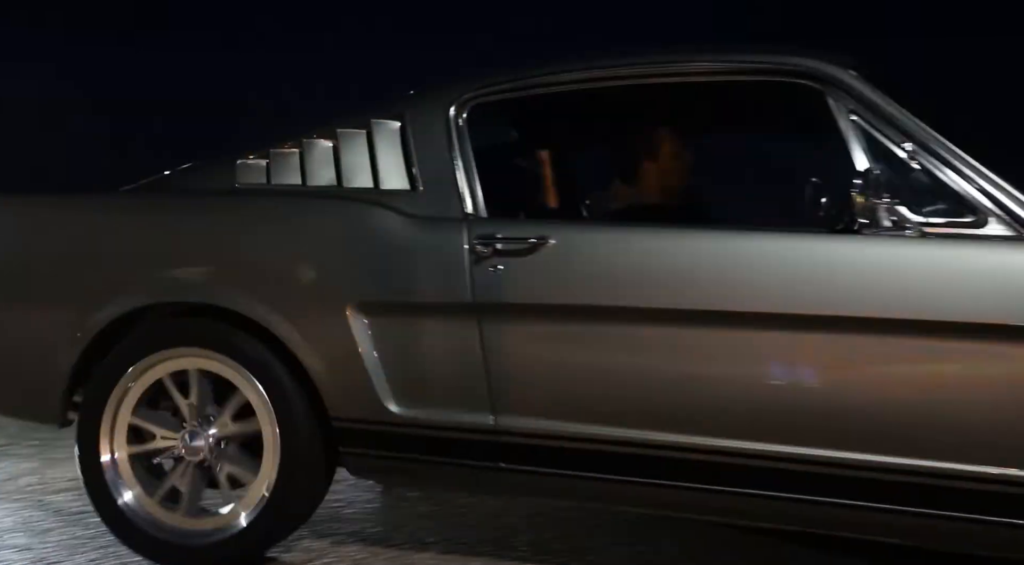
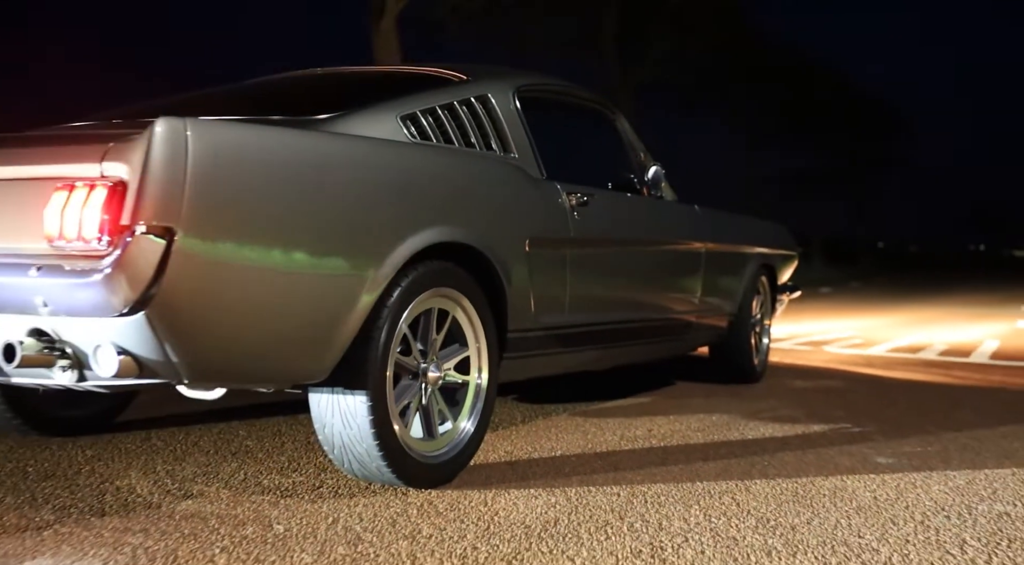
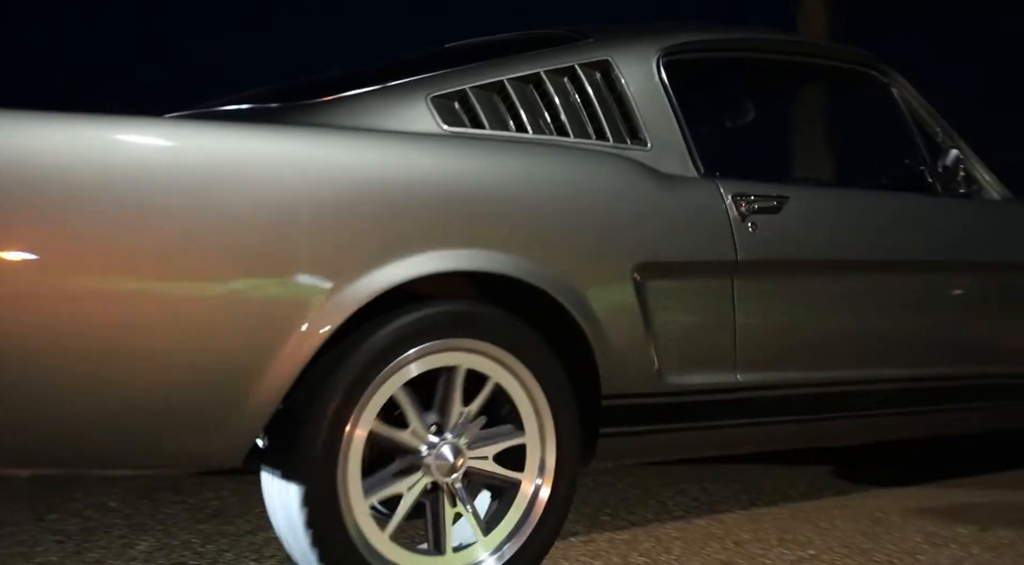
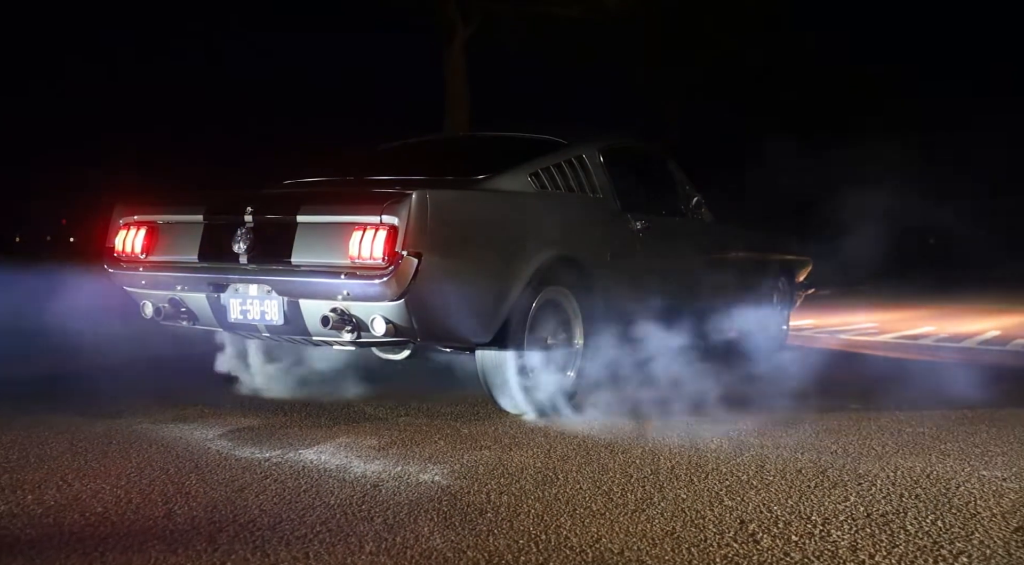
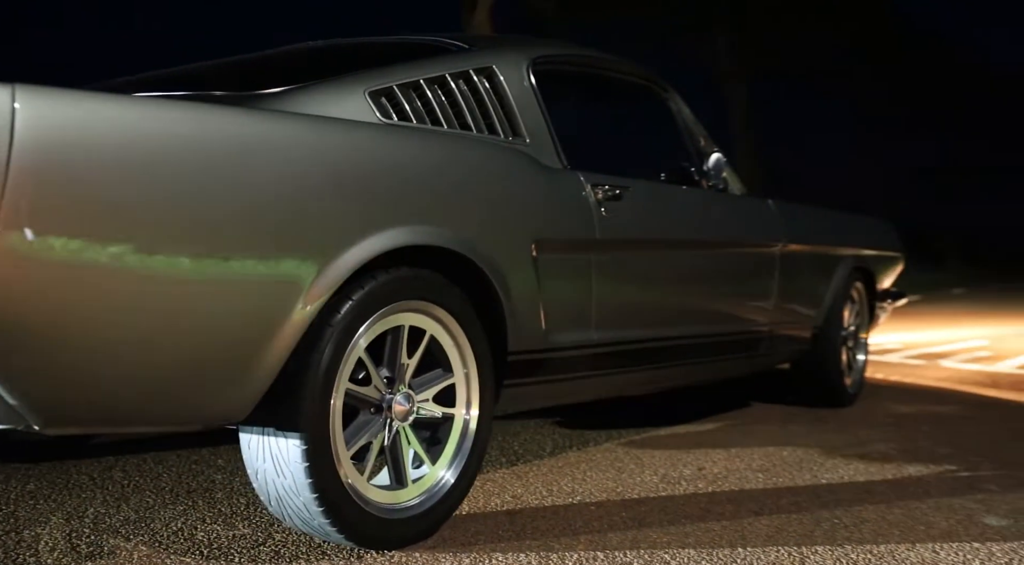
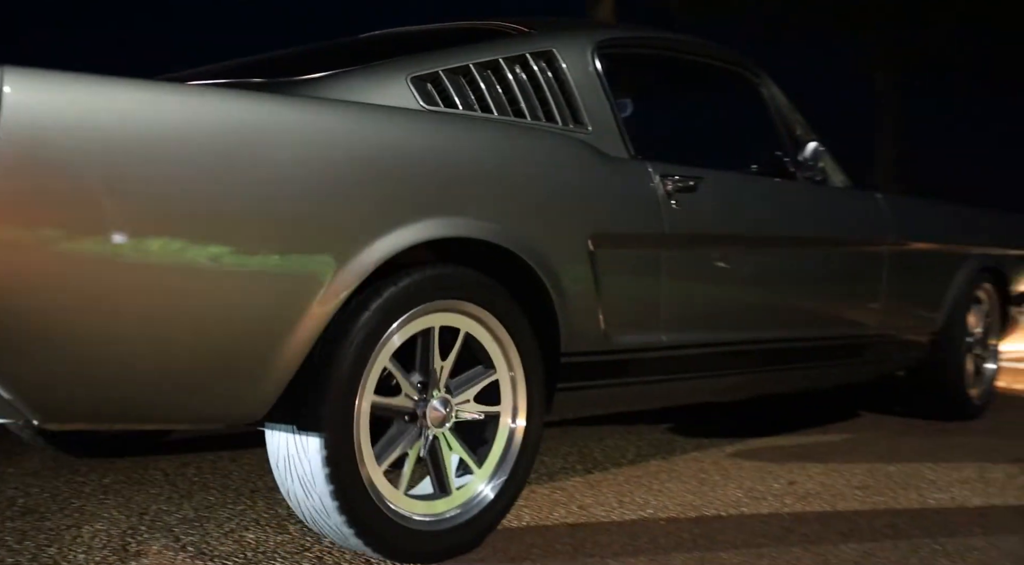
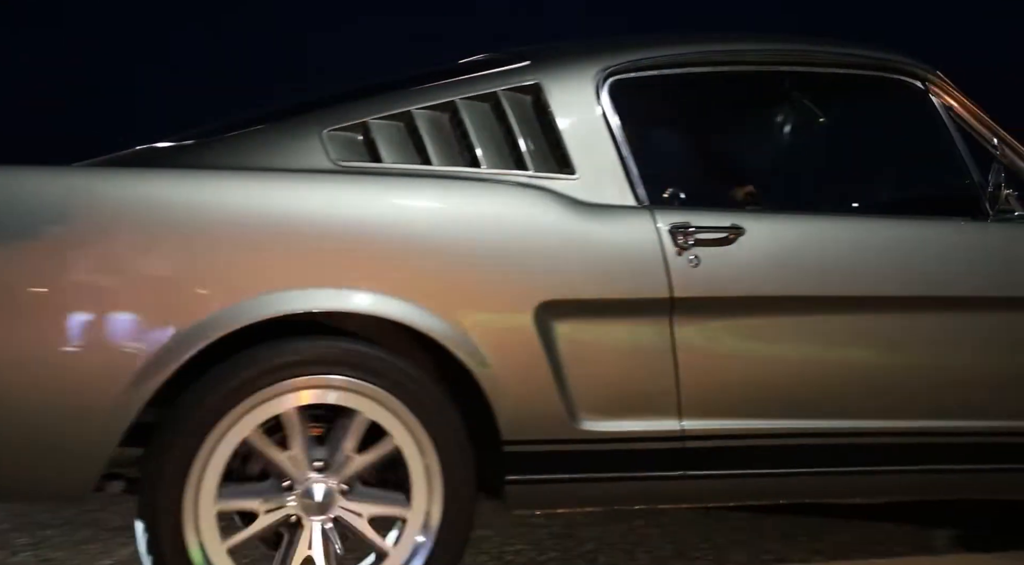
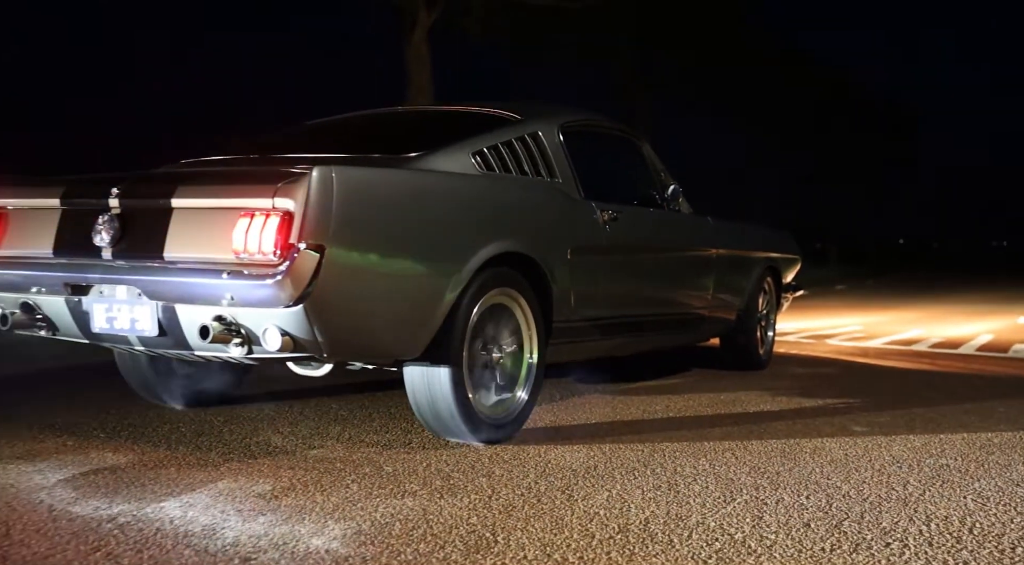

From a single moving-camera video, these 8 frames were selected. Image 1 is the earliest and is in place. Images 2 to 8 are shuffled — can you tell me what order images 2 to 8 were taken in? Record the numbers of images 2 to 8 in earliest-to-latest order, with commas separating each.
7, 3, 6, 5, 2, 8, 4
